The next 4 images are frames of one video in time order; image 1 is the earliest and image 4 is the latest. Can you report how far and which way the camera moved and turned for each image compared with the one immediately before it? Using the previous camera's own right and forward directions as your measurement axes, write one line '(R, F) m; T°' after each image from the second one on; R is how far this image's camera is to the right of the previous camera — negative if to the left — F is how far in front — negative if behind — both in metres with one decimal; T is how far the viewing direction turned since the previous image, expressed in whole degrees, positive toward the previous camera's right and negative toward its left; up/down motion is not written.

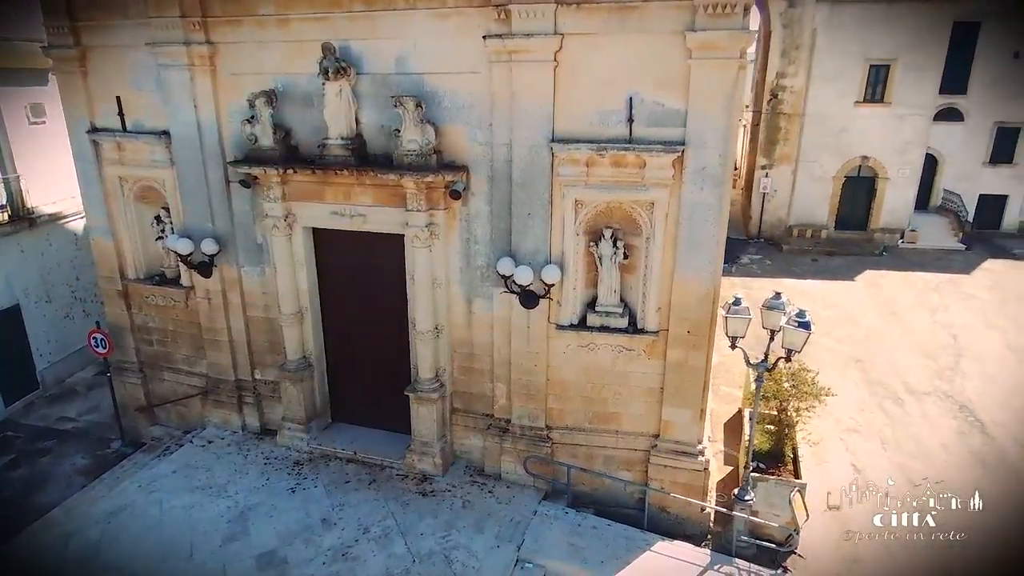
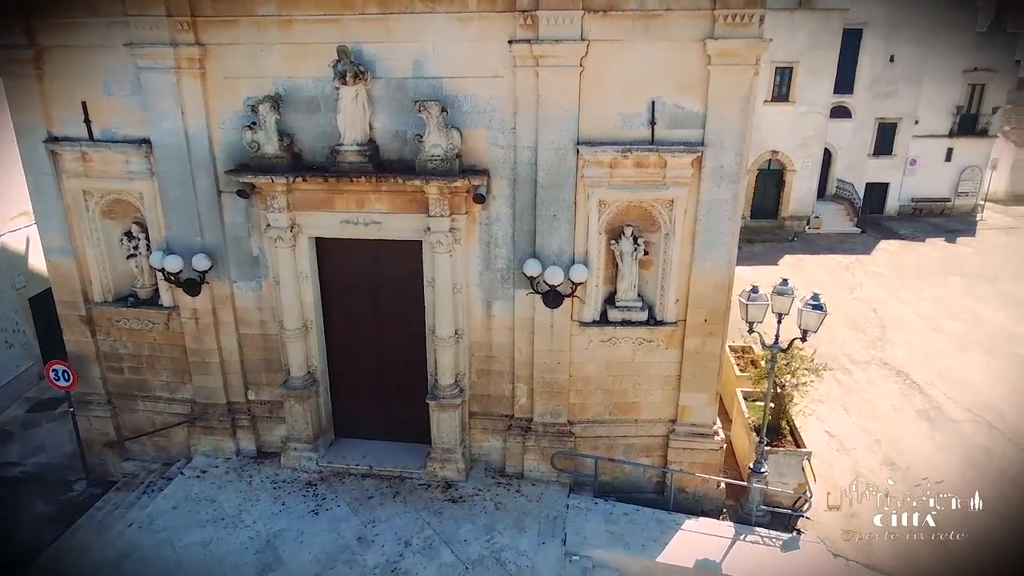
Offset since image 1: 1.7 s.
(-1.8, 0.0) m; +10°
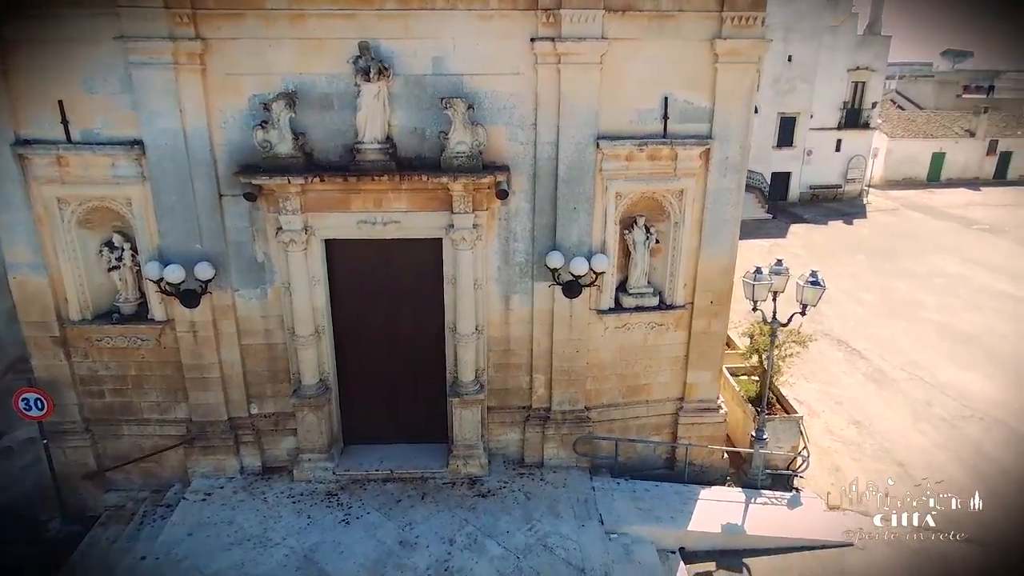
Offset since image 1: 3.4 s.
(-1.7, 0.0) m; +10°
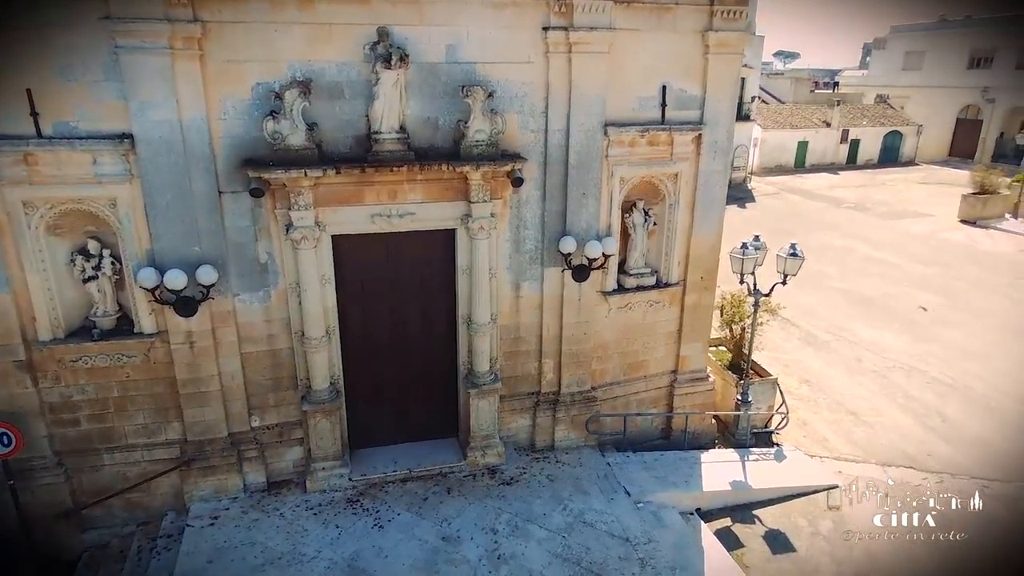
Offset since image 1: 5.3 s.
(-1.9, +0.1) m; +11°
